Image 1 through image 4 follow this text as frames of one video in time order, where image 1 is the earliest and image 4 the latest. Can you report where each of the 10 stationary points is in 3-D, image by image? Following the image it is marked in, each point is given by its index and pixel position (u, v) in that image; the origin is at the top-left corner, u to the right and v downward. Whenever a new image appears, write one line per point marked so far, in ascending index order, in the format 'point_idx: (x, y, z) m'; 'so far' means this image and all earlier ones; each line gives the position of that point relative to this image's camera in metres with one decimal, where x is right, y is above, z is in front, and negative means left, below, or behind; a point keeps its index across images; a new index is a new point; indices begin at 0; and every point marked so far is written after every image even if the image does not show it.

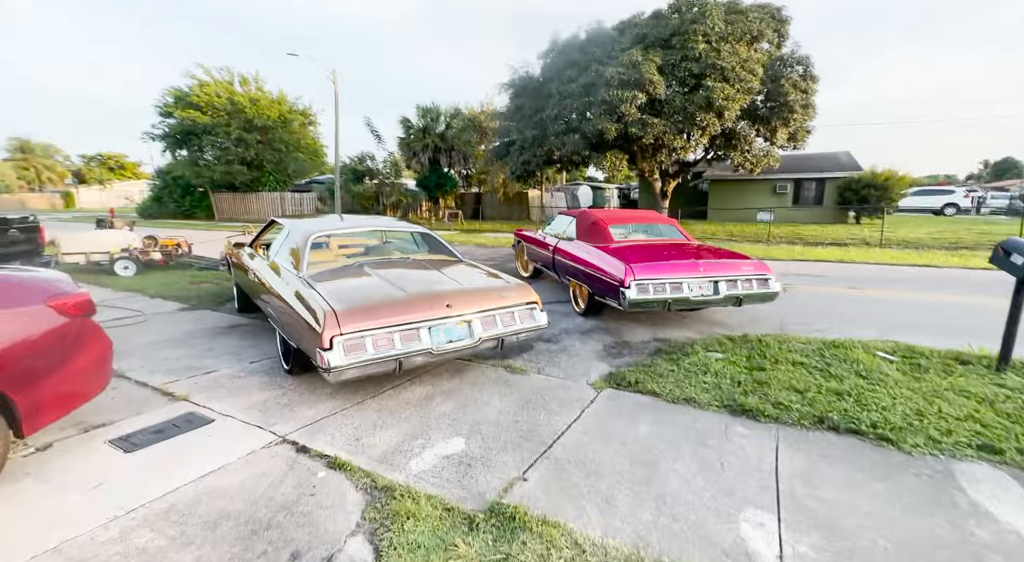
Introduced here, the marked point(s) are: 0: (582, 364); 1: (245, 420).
0: (+0.9, -1.2, +12.4) m
1: (-3.3, -1.7, +11.8) m
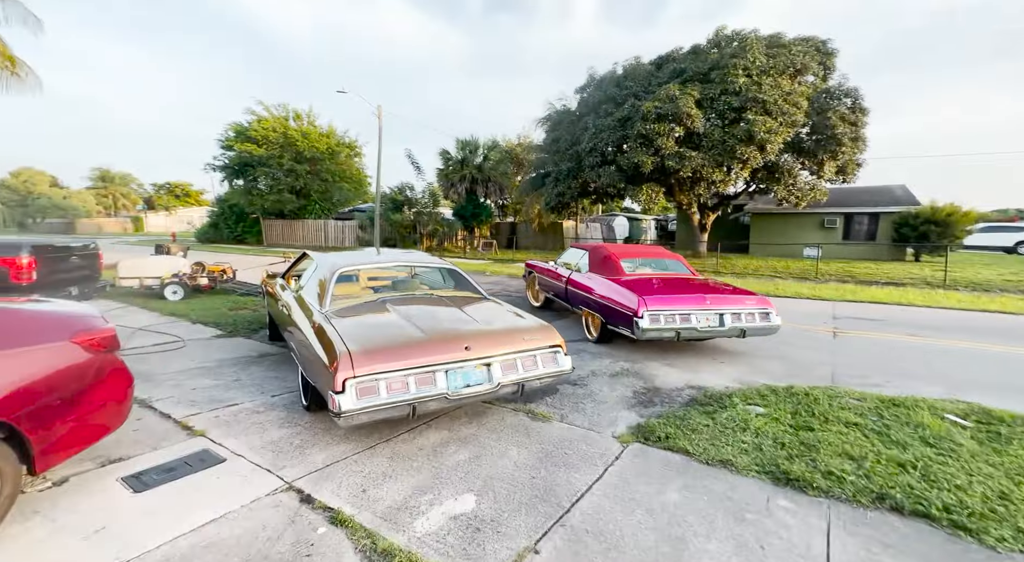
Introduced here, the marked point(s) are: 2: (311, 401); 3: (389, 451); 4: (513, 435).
0: (+1.2, -1.6, +11.5) m
1: (-3.0, -2.1, +11.1) m
2: (-2.6, -1.5, +12.1) m
3: (-1.4, -2.0, +11.0) m
4: (0.0, -1.8, +11.2) m
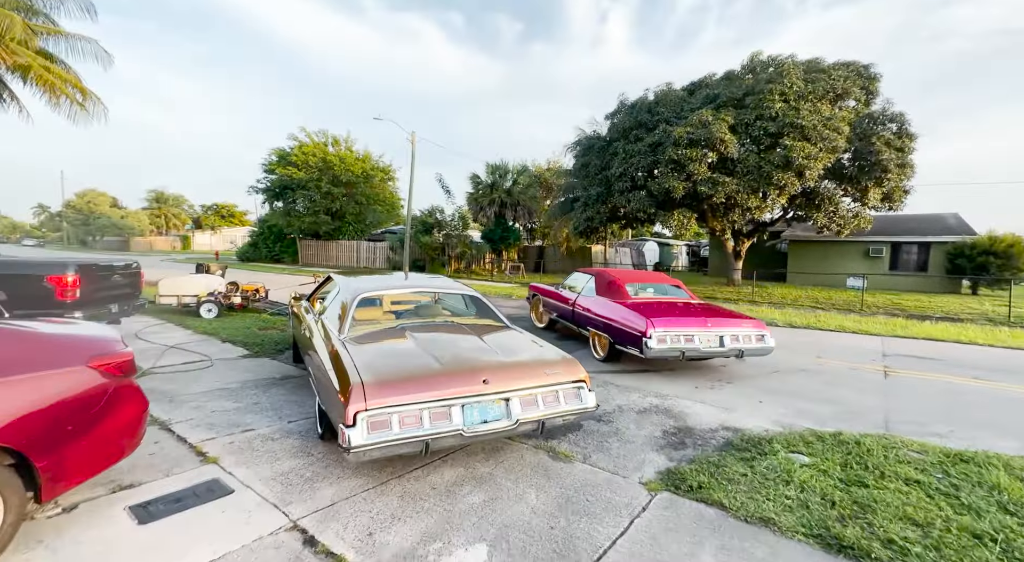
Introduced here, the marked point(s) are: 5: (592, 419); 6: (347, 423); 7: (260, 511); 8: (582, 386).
0: (+1.4, -2.0, +10.8) m
1: (-2.8, -2.4, +10.5) m
2: (-2.3, -1.8, +11.6) m
3: (-1.2, -2.3, +10.4) m
4: (+0.2, -2.2, +10.5) m
5: (+1.0, -1.7, +11.8) m
6: (-1.8, -1.5, +10.3) m
7: (-2.7, -2.5, +10.2) m
8: (+0.9, -1.2, +11.3) m
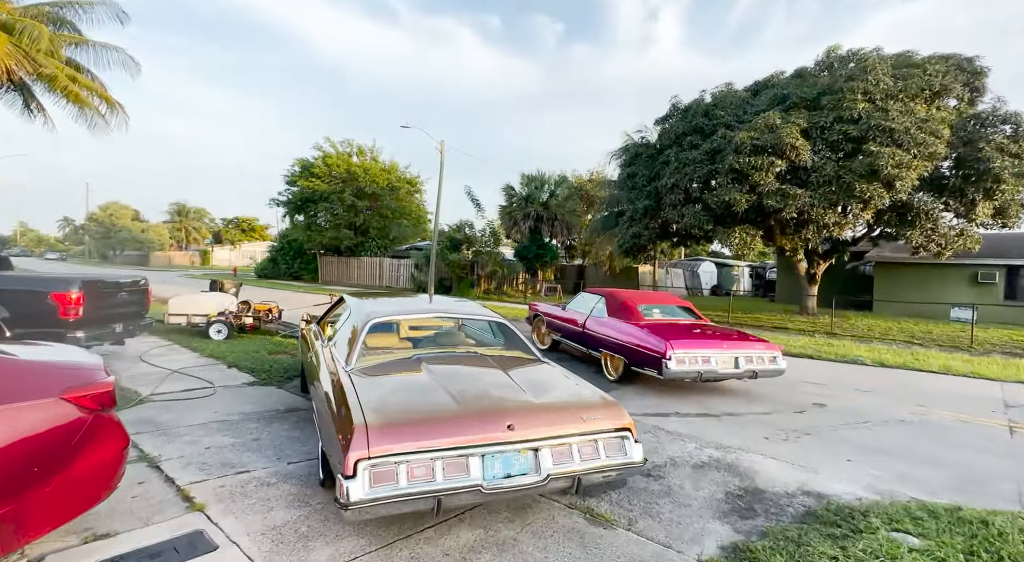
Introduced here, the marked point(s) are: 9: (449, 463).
0: (+1.7, -2.2, +9.0) m
1: (-2.5, -2.6, +8.9) m
2: (-2.0, -2.0, +9.9) m
3: (-1.0, -2.5, +8.6) m
4: (+0.5, -2.4, +8.7) m
5: (+1.3, -2.0, +9.9) m
6: (-1.5, -1.8, +8.6) m
7: (-2.5, -2.7, +8.6) m
8: (+1.2, -1.5, +9.4) m
9: (-0.6, -1.7, +8.8) m
